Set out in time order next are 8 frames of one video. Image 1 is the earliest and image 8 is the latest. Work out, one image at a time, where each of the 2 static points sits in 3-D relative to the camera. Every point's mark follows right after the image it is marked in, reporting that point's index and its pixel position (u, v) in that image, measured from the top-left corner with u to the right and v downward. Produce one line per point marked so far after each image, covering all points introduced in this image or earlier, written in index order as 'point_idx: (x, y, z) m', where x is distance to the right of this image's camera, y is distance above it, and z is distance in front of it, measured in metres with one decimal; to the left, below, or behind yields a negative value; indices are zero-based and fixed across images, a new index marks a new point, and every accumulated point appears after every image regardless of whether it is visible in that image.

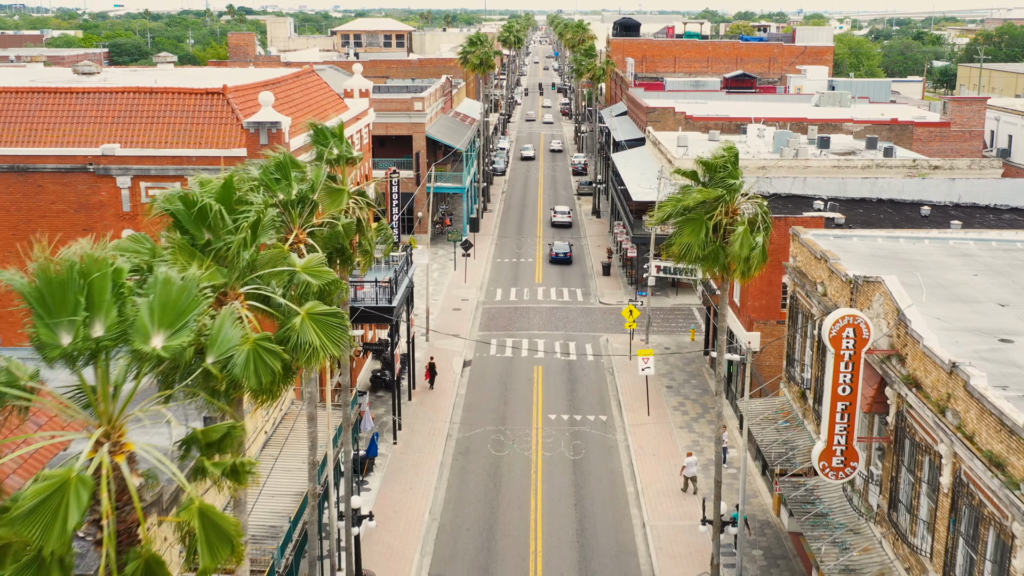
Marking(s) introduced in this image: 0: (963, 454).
0: (+7.1, -2.6, +17.6) m
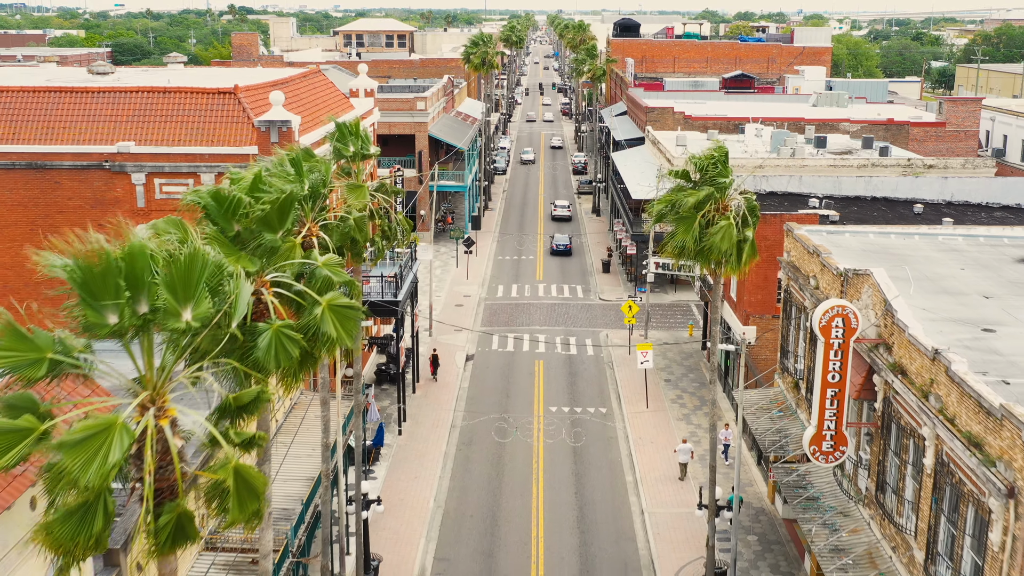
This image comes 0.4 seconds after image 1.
0: (+7.1, -2.4, +18.5) m
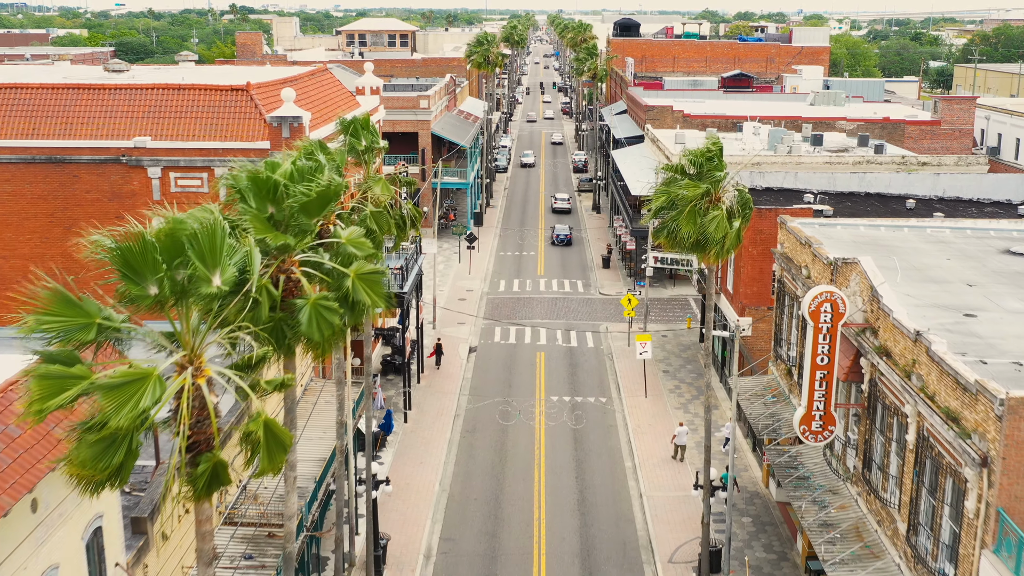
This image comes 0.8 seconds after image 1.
0: (+7.2, -2.2, +19.6) m
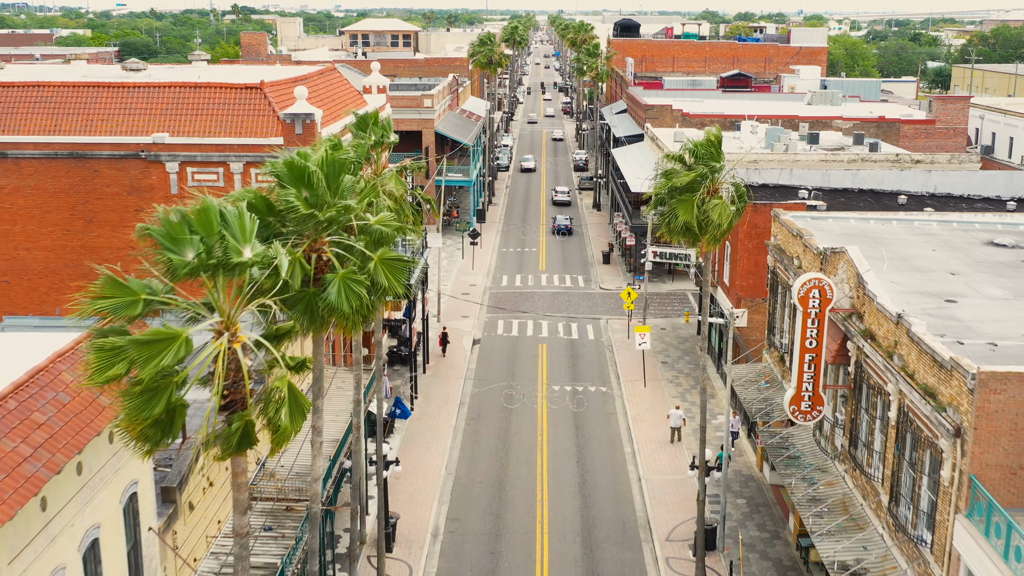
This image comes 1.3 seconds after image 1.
0: (+7.3, -1.9, +20.9) m
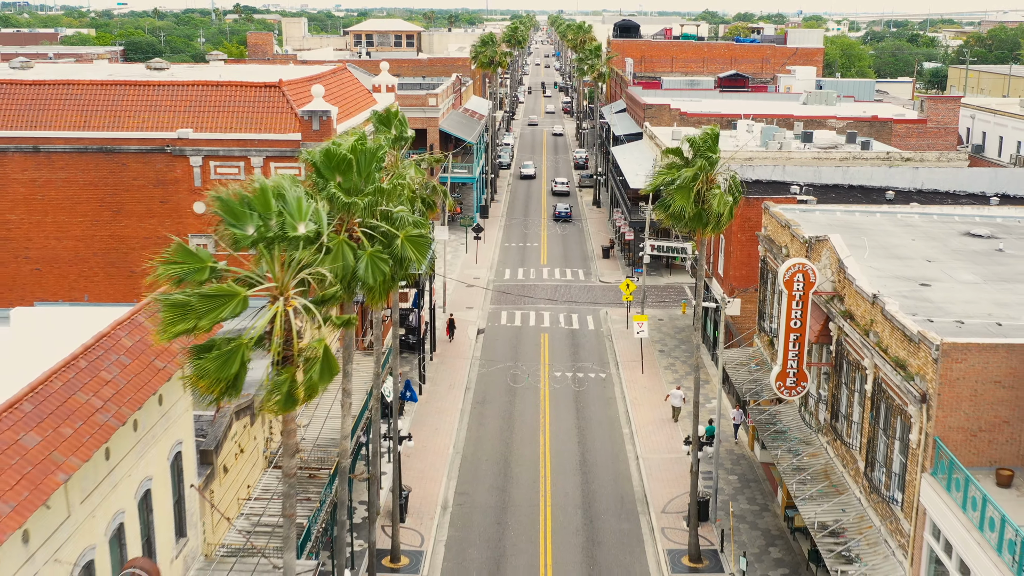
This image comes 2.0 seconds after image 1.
0: (+7.5, -1.5, +22.9) m
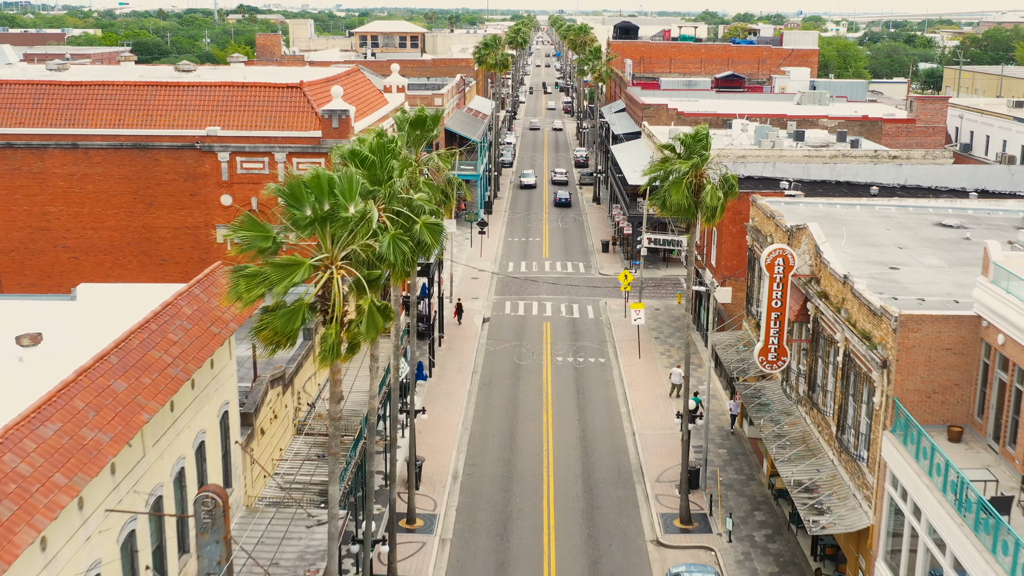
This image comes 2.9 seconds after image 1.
0: (+7.7, -1.1, +25.6) m
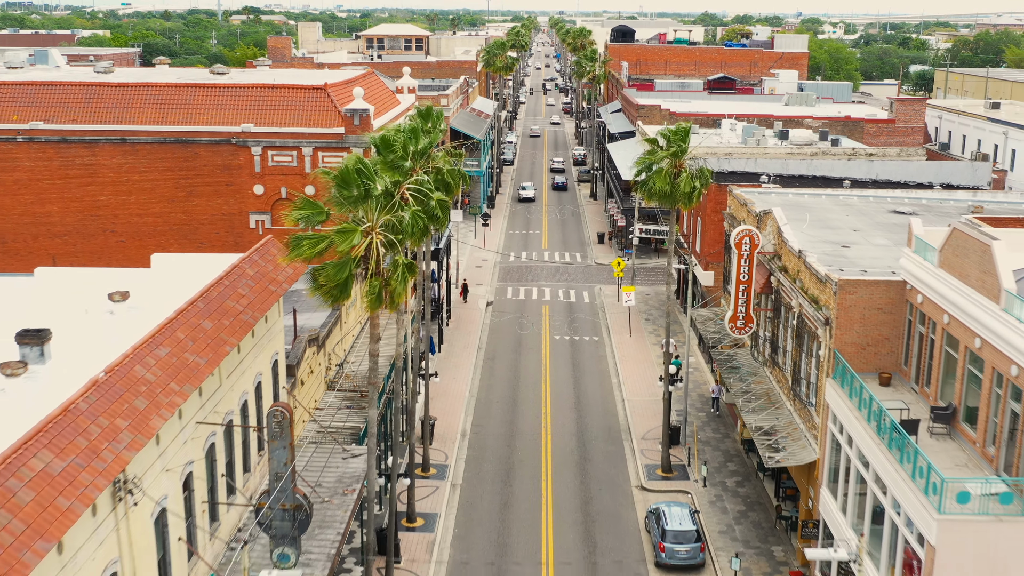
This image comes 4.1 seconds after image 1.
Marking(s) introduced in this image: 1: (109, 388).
0: (+7.7, -0.3, +30.1) m
1: (-6.2, -1.5, +17.4) m
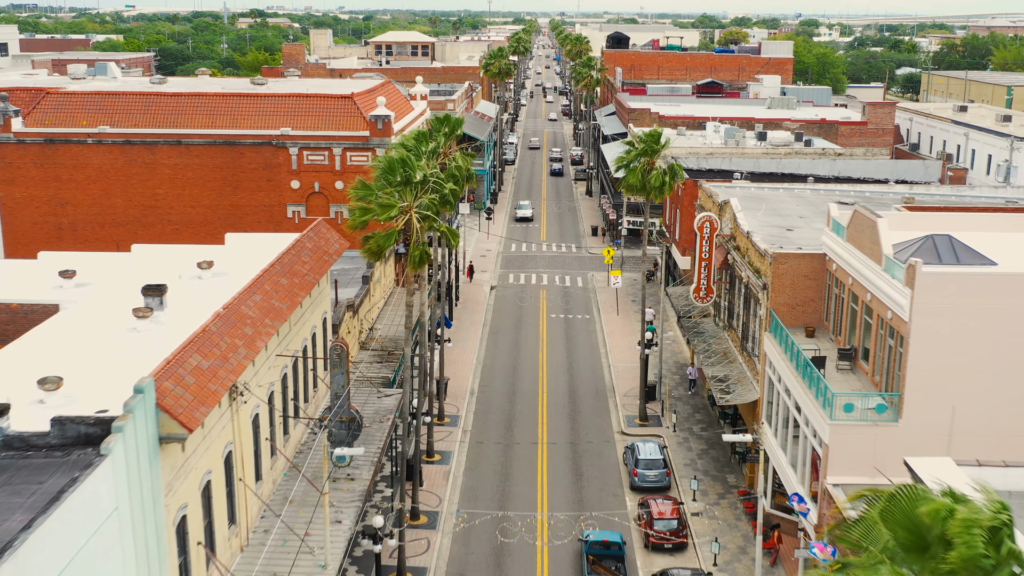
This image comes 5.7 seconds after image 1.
0: (+7.8, +0.5, +37.1) m
1: (-6.2, -0.7, +24.4) m
